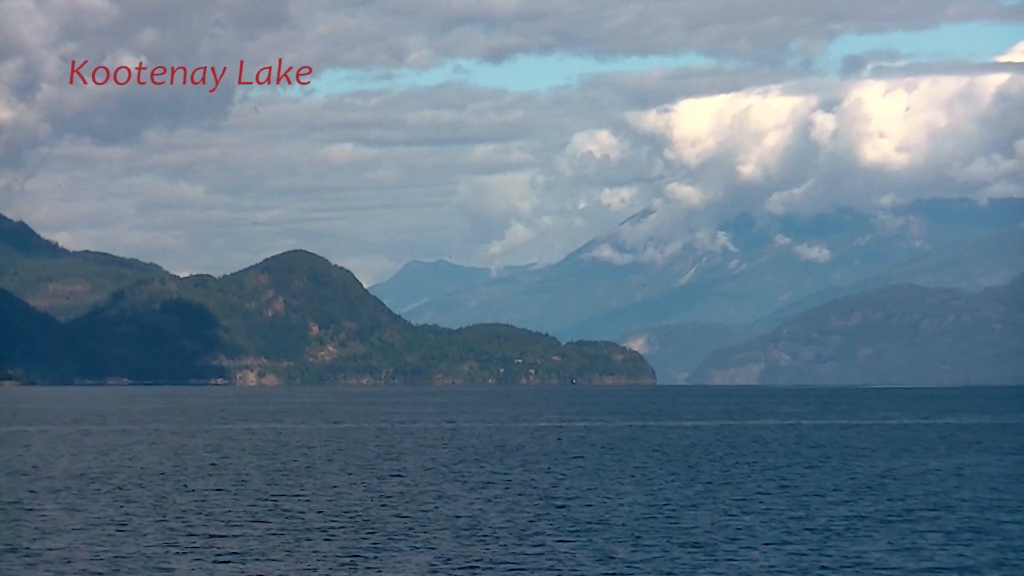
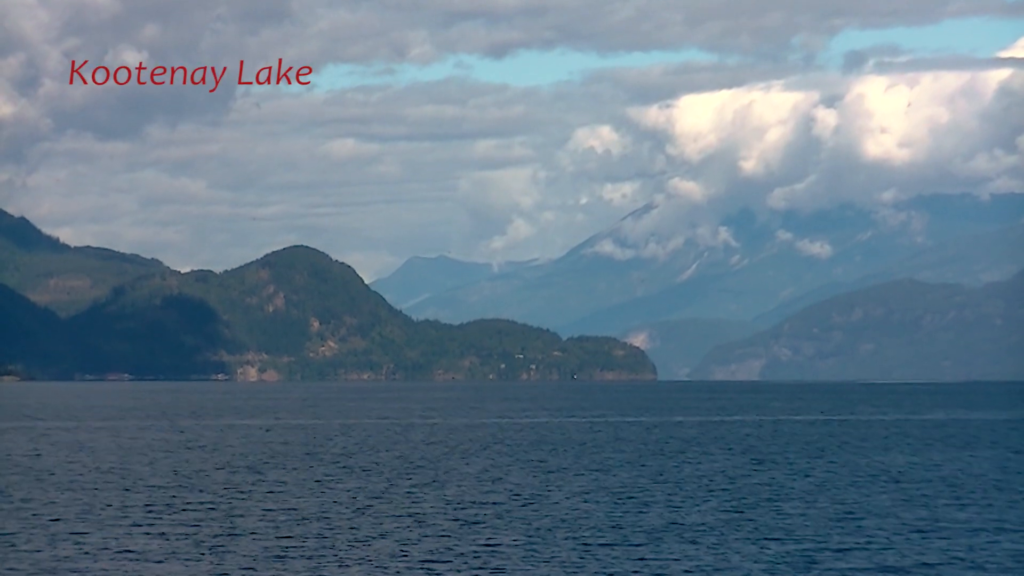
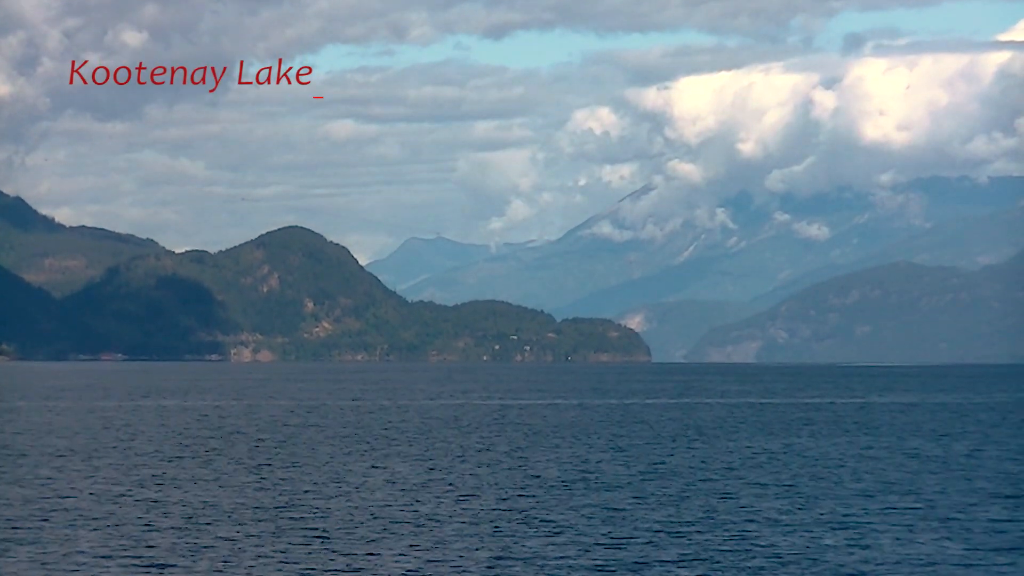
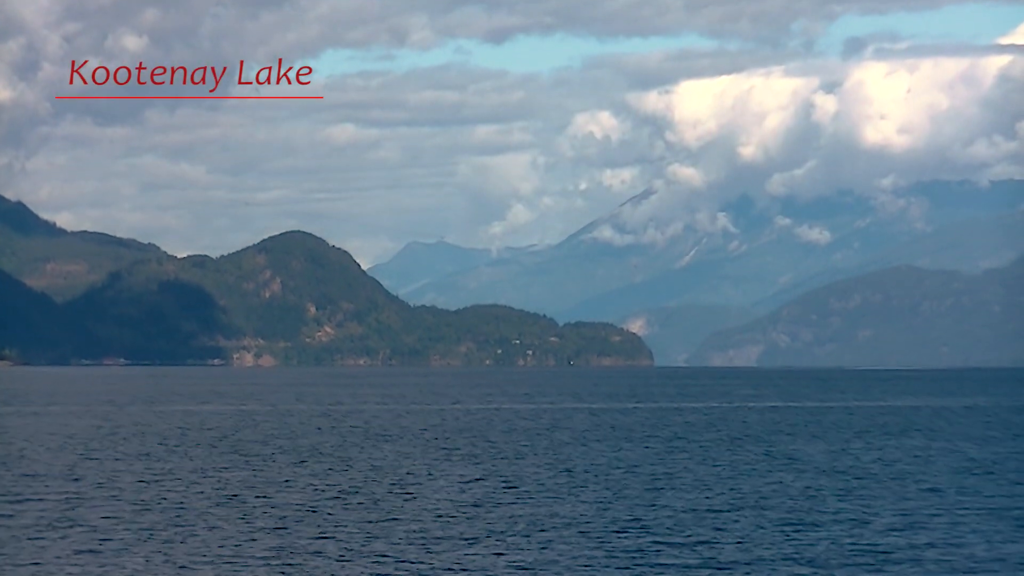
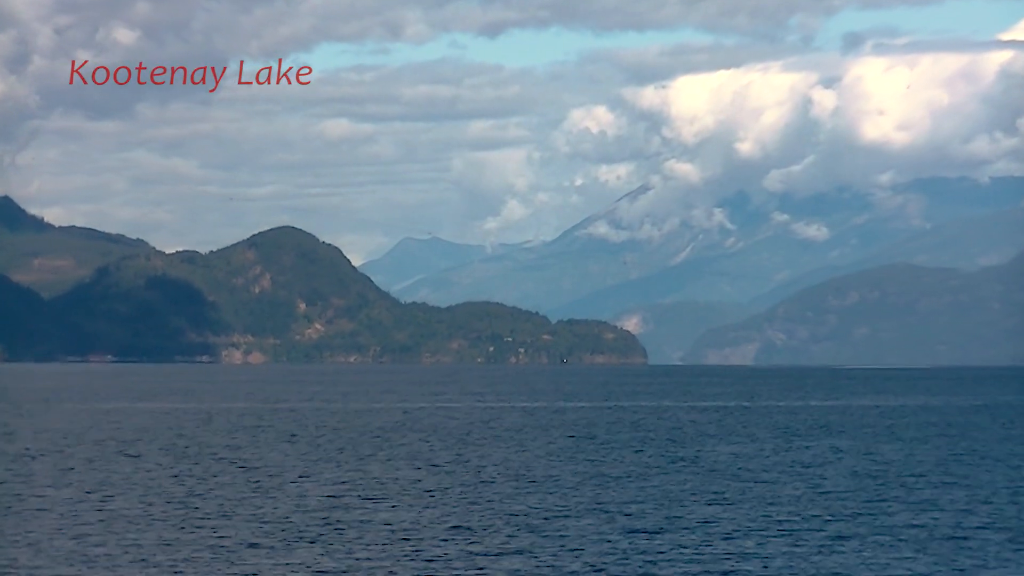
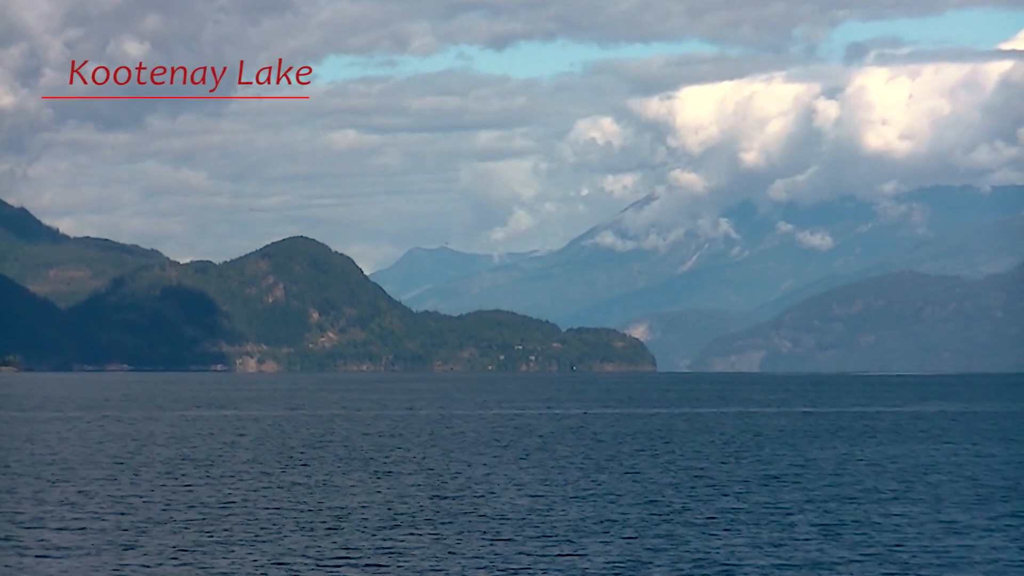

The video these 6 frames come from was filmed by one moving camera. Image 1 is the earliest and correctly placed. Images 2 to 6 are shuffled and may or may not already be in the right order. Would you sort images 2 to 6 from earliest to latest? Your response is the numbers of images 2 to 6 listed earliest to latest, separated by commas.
2, 6, 4, 3, 5
